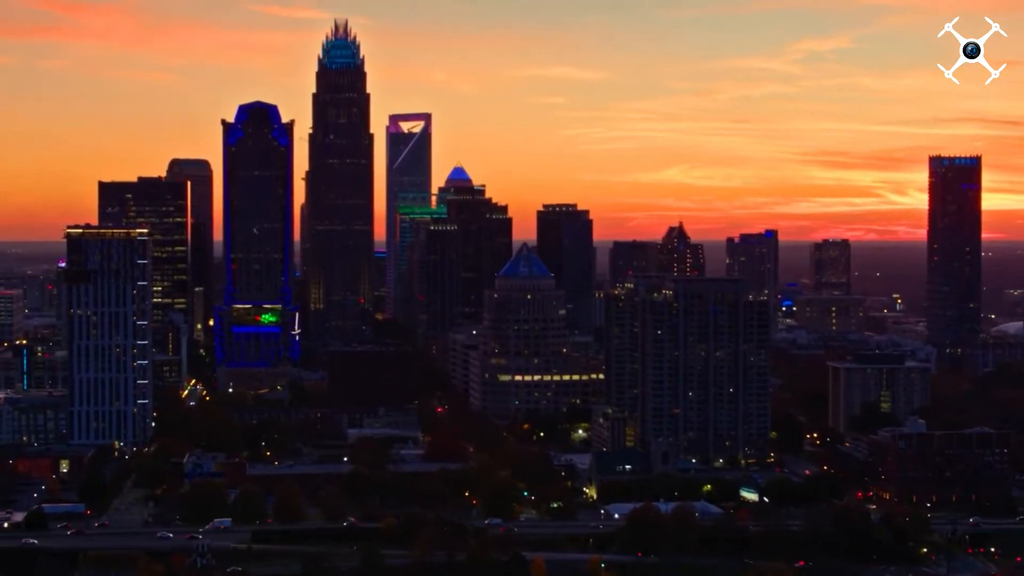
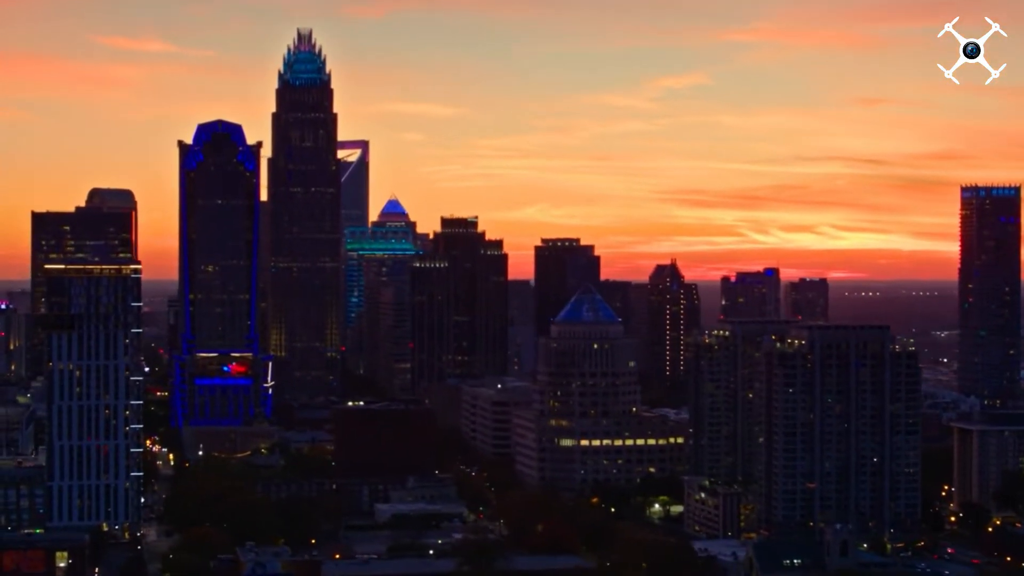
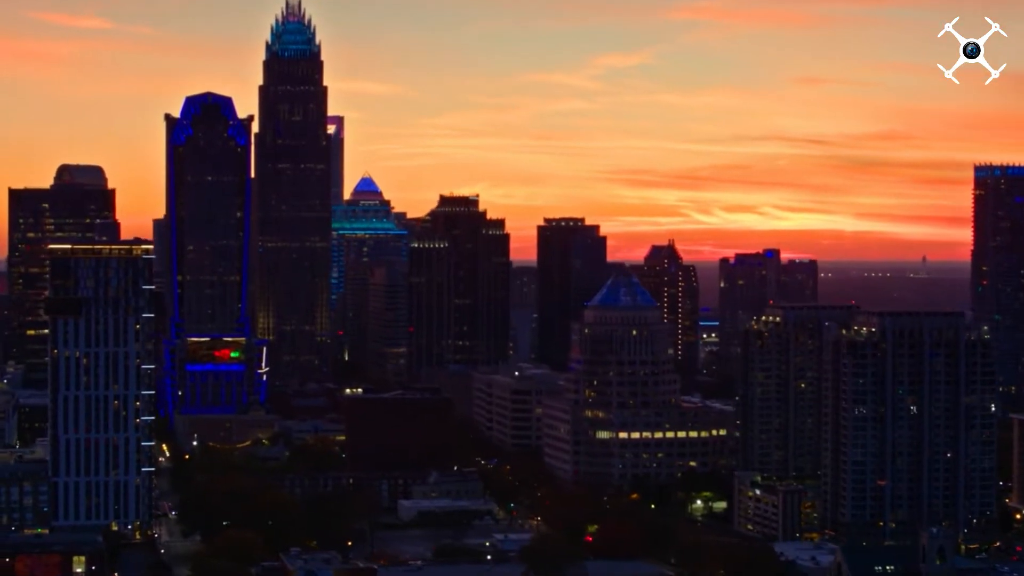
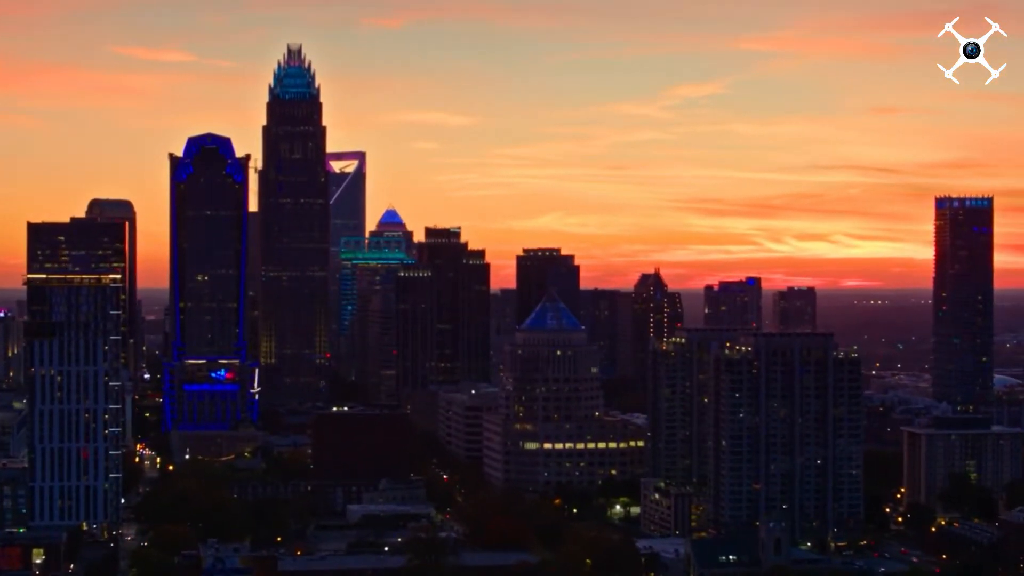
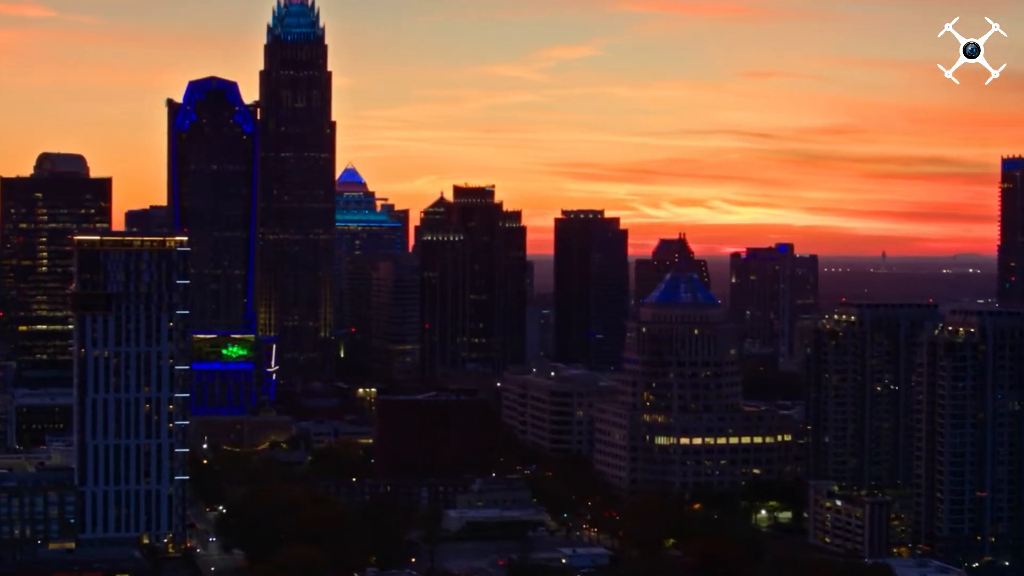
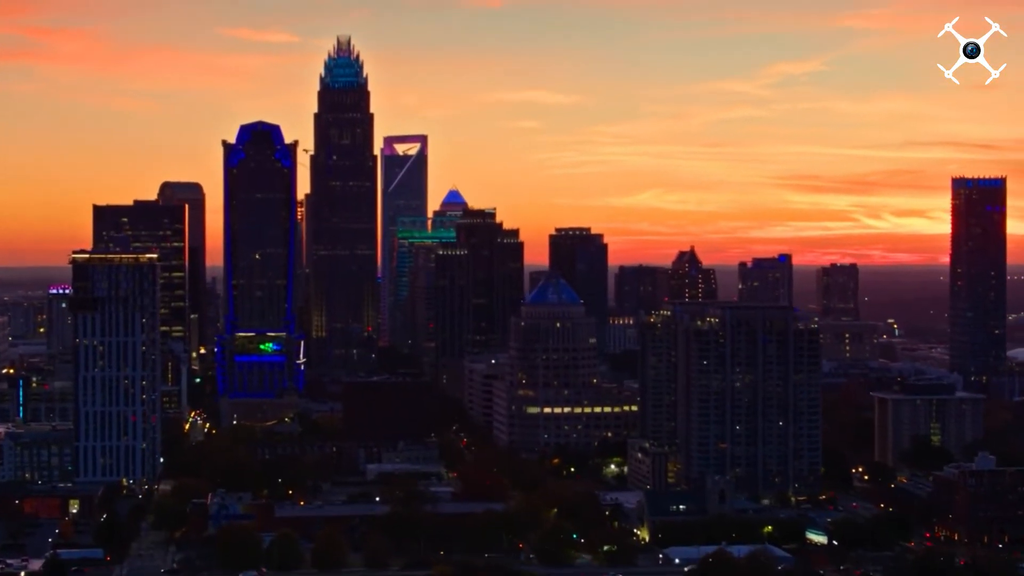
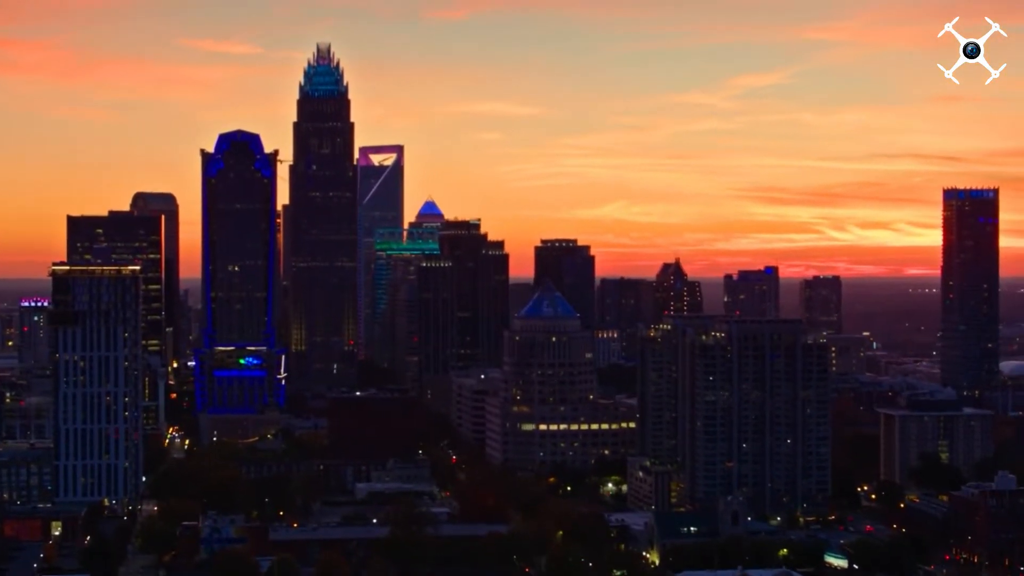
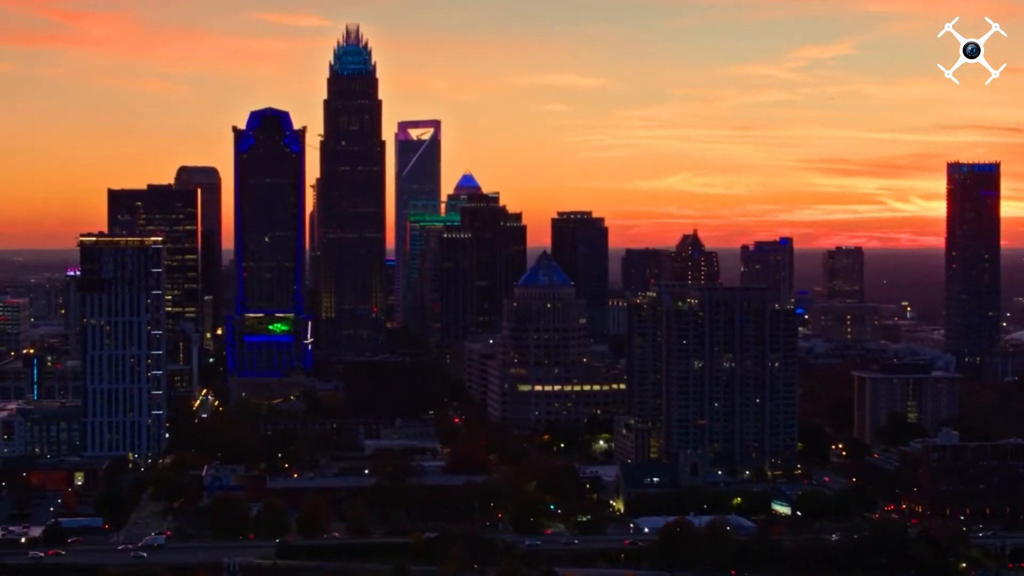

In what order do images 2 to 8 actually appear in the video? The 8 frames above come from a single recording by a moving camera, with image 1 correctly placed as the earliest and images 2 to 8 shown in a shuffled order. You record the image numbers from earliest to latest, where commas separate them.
8, 6, 7, 4, 2, 3, 5
